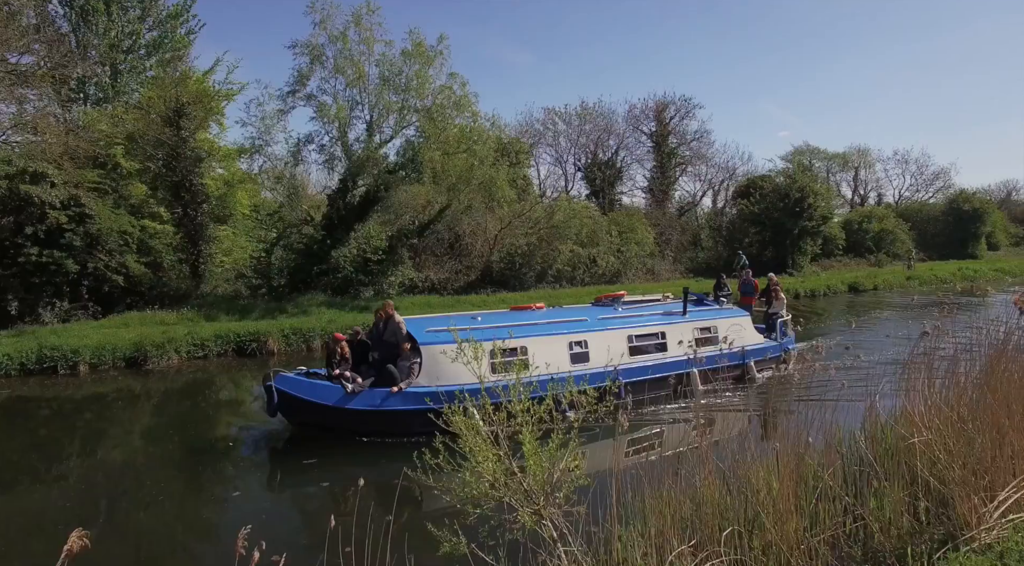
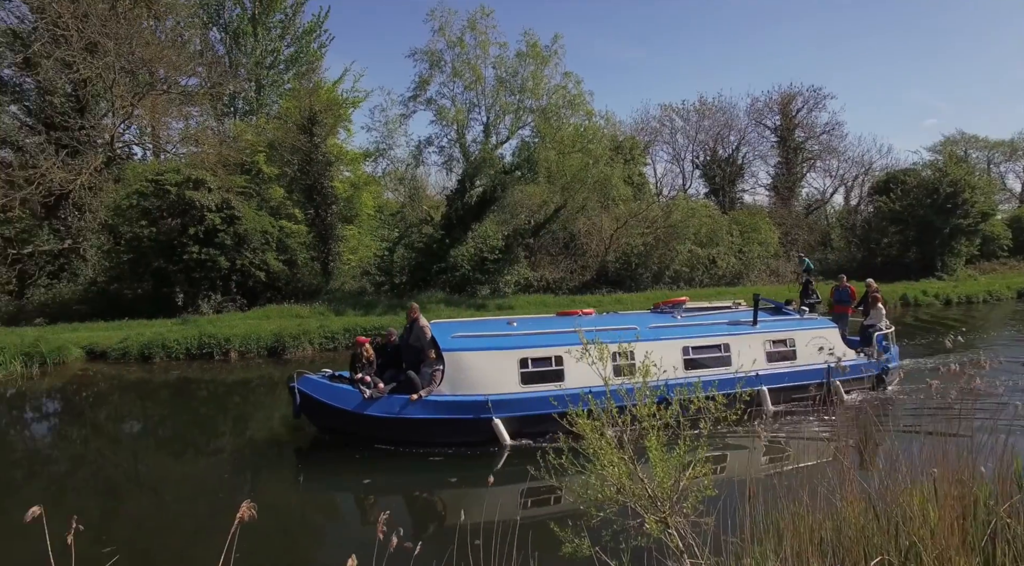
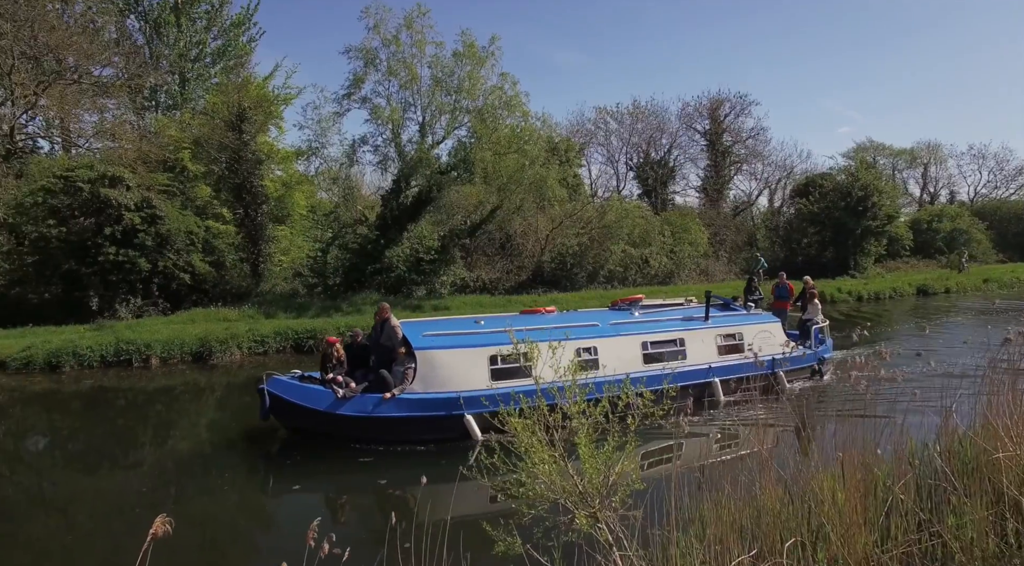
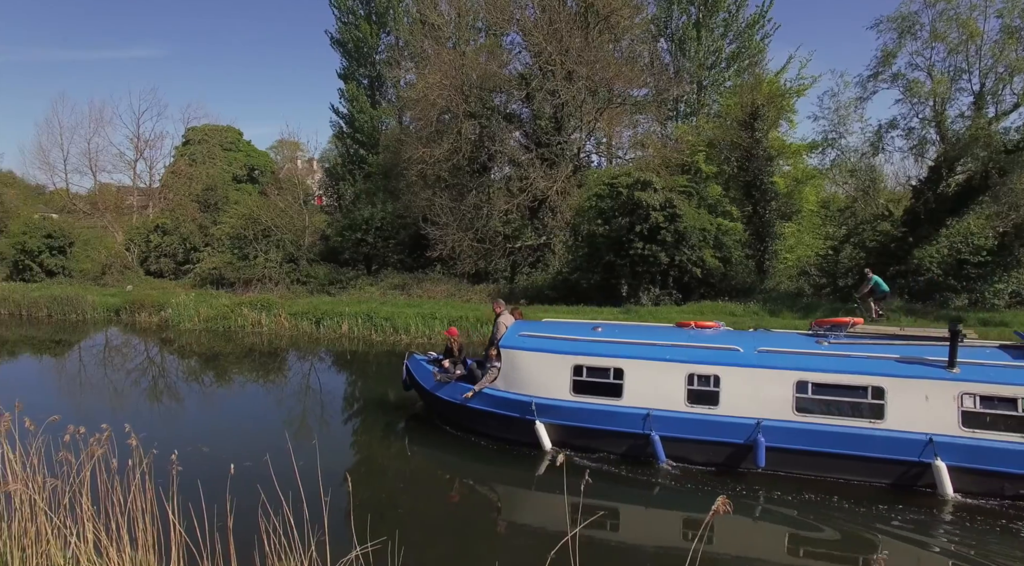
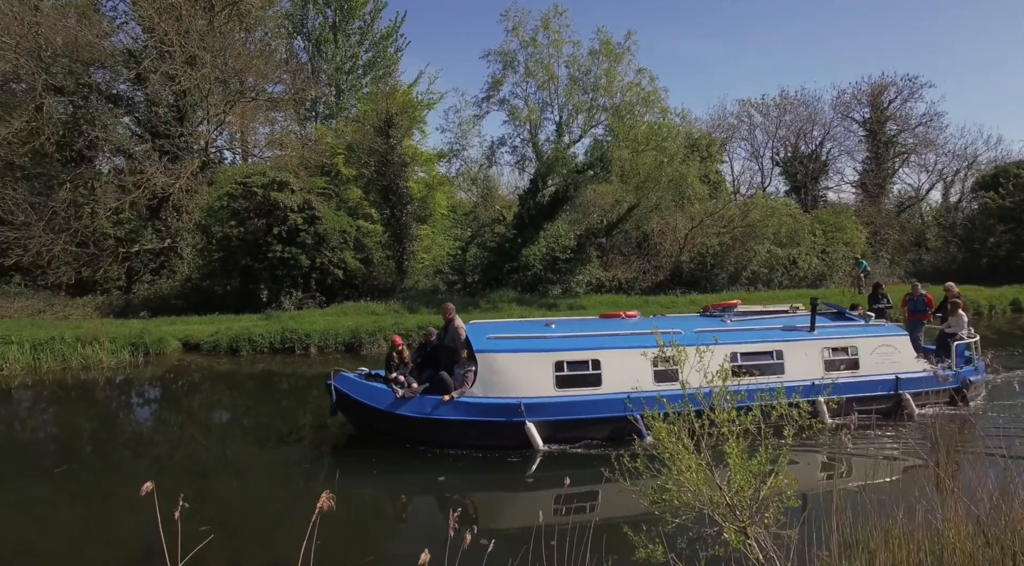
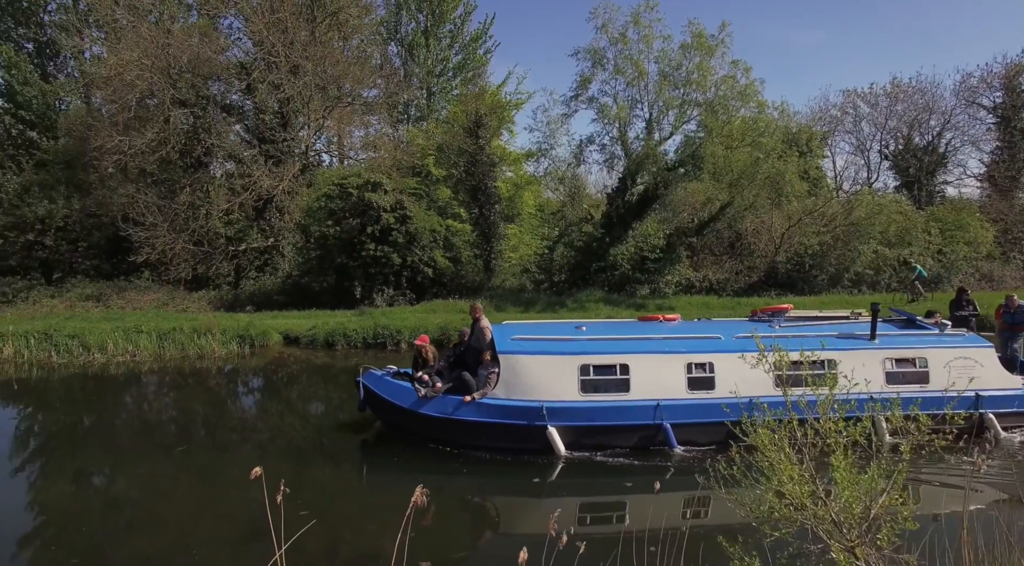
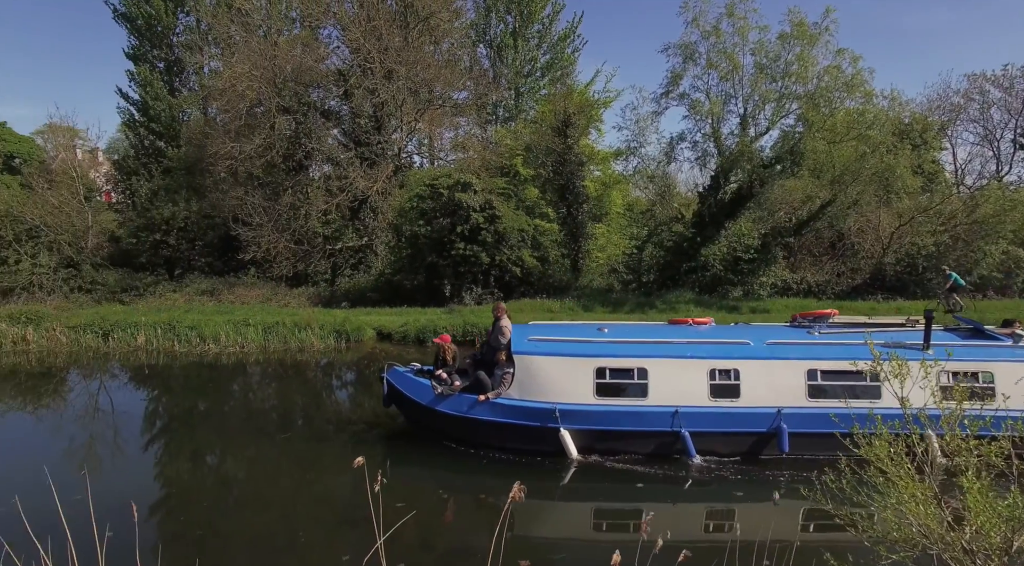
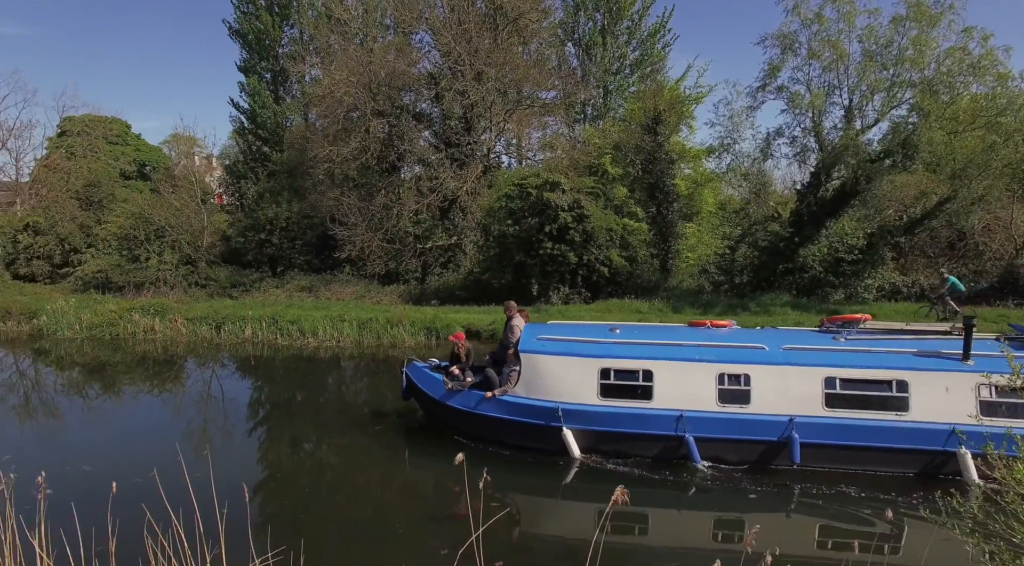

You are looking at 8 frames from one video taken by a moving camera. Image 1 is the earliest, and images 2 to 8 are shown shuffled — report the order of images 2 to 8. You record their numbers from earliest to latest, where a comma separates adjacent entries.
3, 2, 5, 6, 7, 8, 4
